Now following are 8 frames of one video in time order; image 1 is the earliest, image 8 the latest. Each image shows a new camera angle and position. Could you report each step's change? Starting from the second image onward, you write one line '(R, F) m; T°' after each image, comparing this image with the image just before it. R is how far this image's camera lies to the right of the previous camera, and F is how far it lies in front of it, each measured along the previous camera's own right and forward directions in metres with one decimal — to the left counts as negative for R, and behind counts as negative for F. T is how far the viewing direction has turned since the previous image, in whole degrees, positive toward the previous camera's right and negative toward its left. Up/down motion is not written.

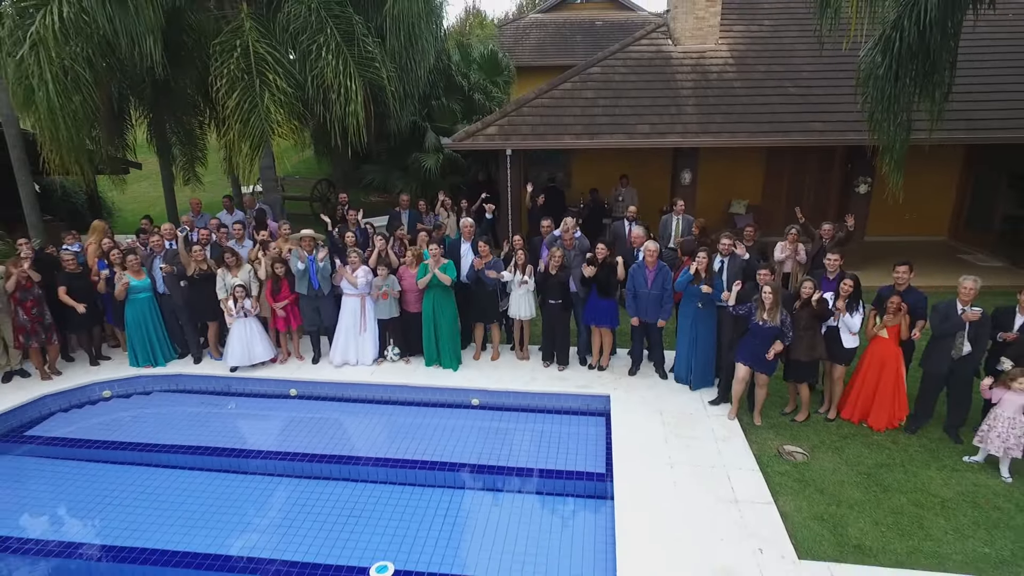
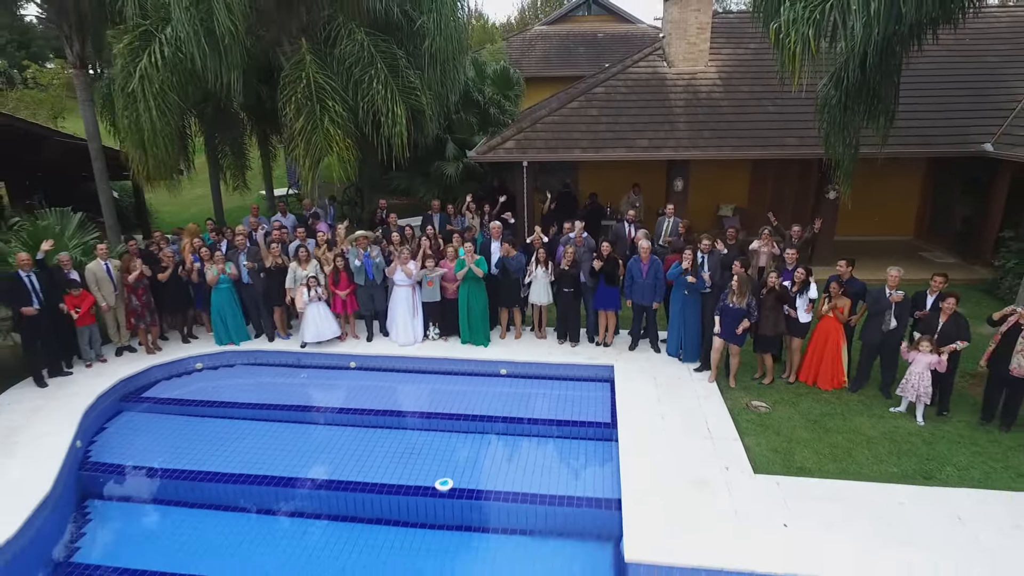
(-0.2, -1.4) m; 0°
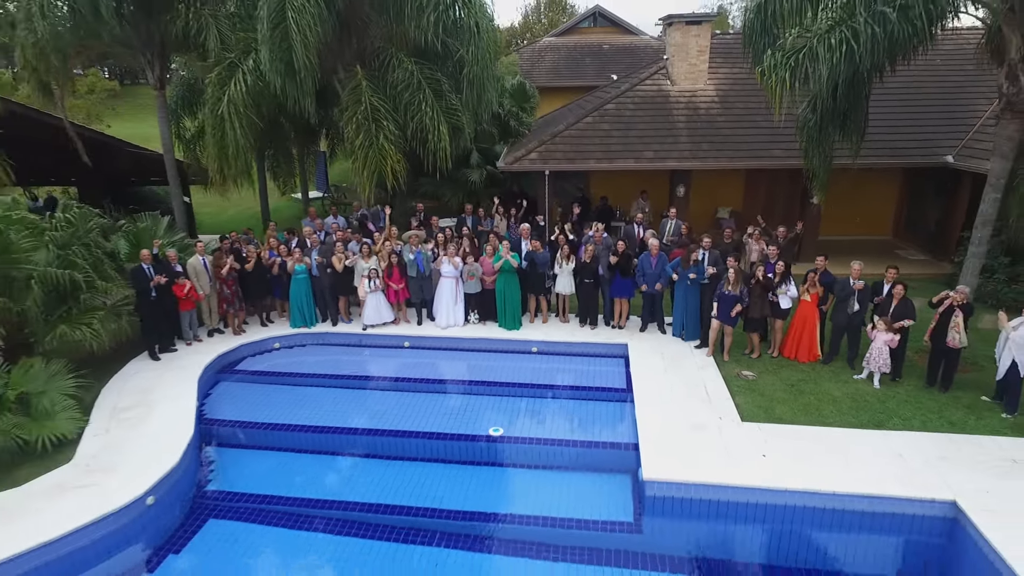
(-0.3, -1.5) m; 0°
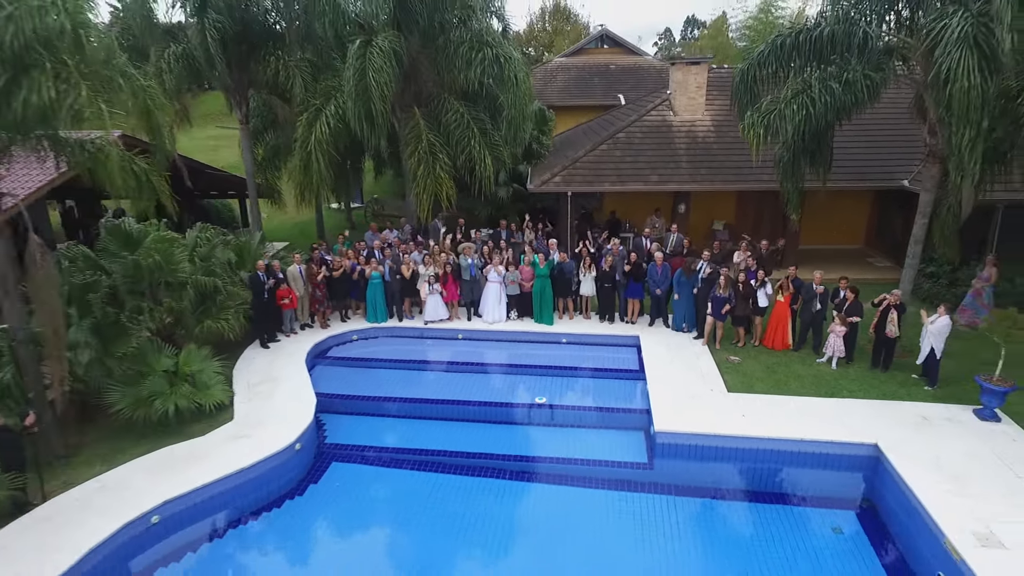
(-0.5, -2.2) m; 0°
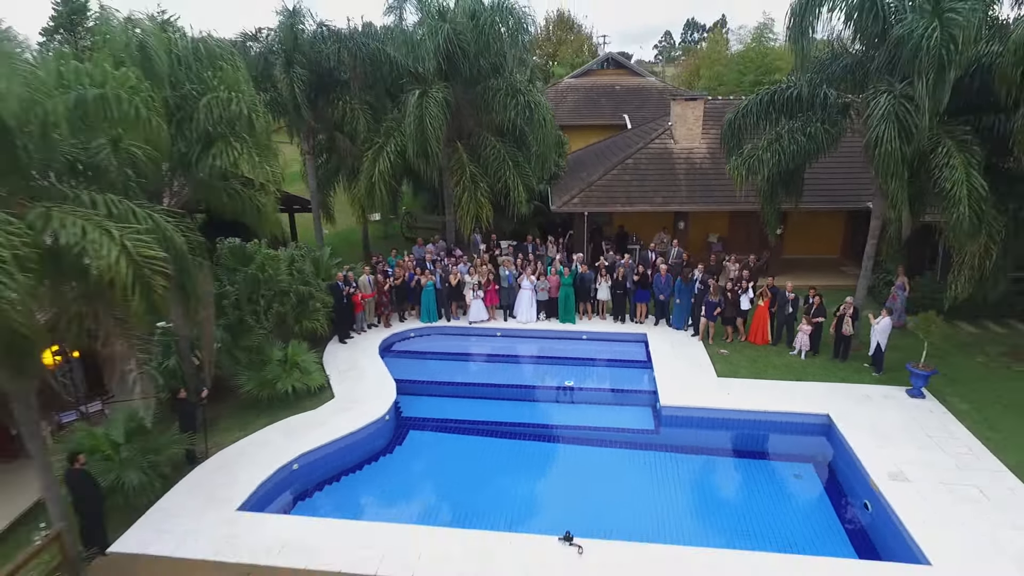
(-0.5, -2.5) m; 0°
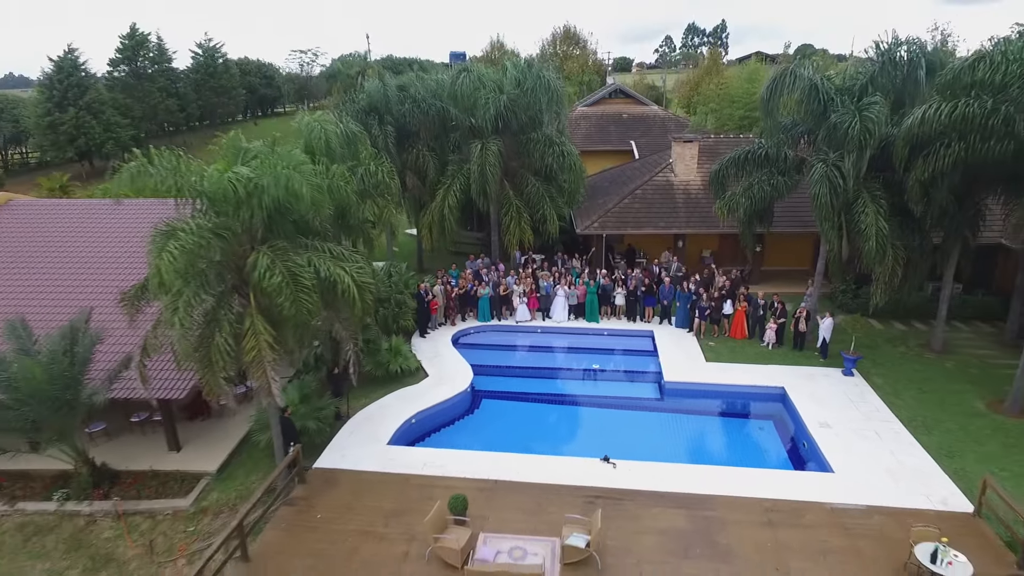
(-0.8, -4.2) m; 0°
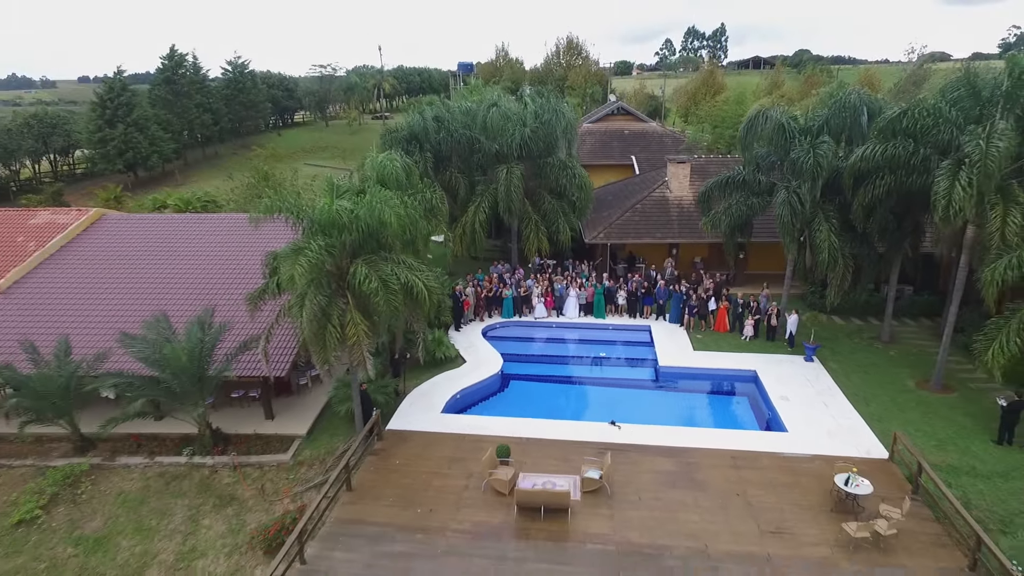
(-0.5, -3.4) m; 0°
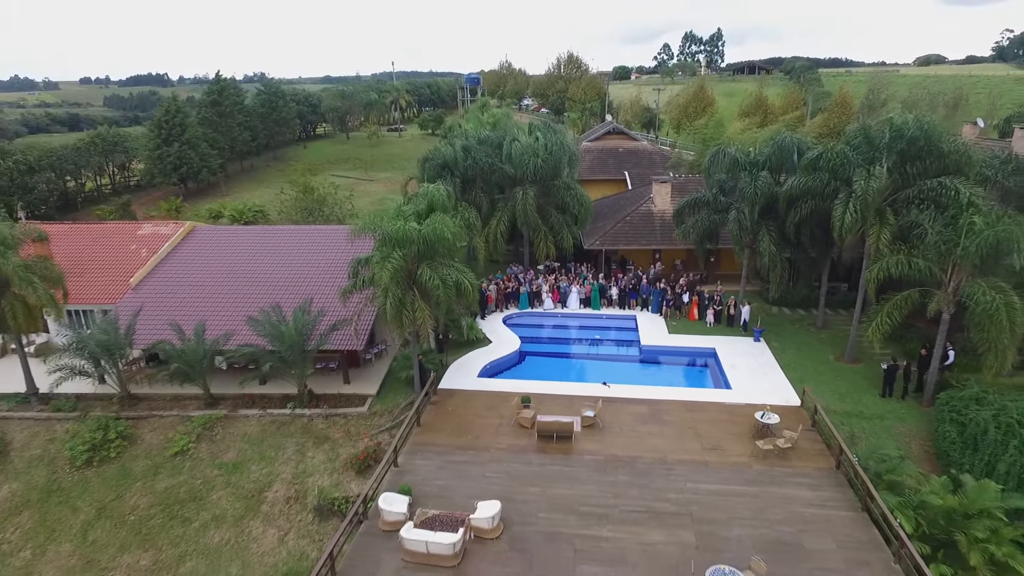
(-0.4, -5.3) m; 0°
